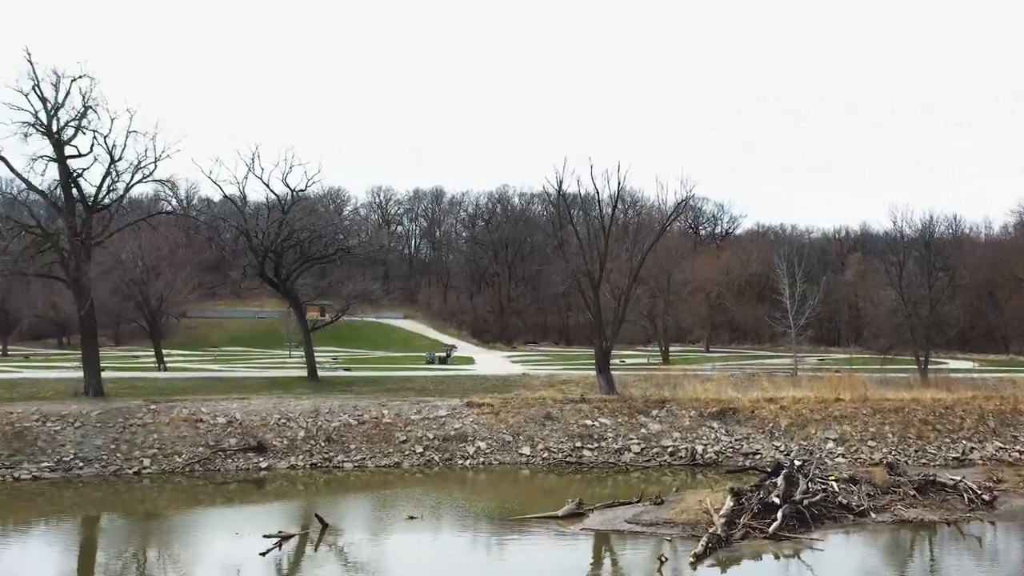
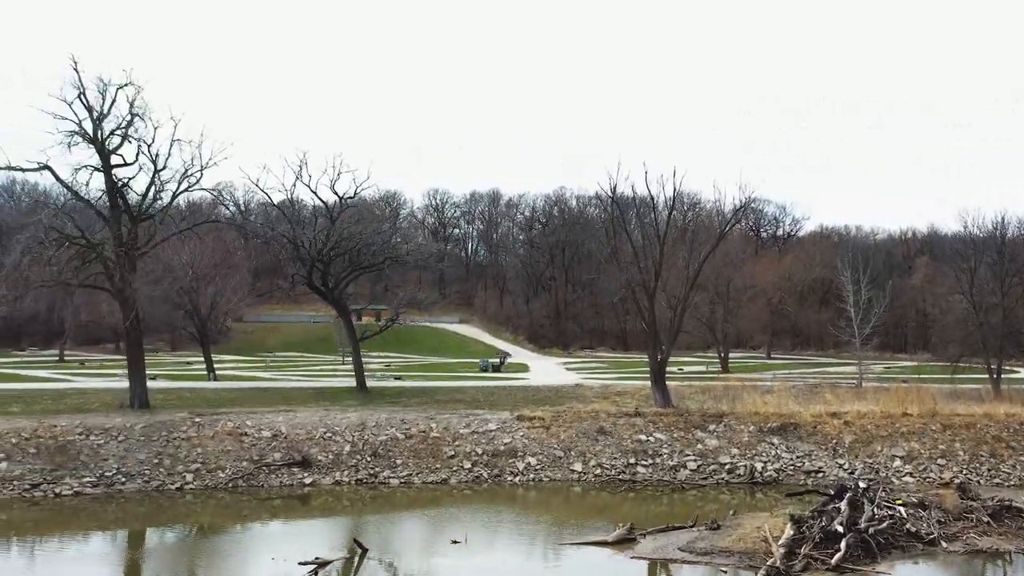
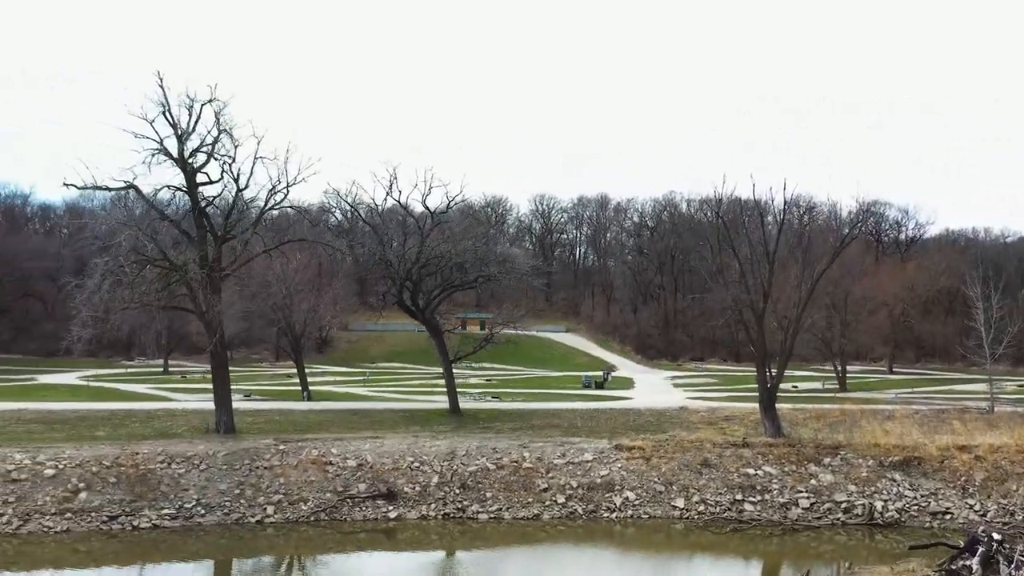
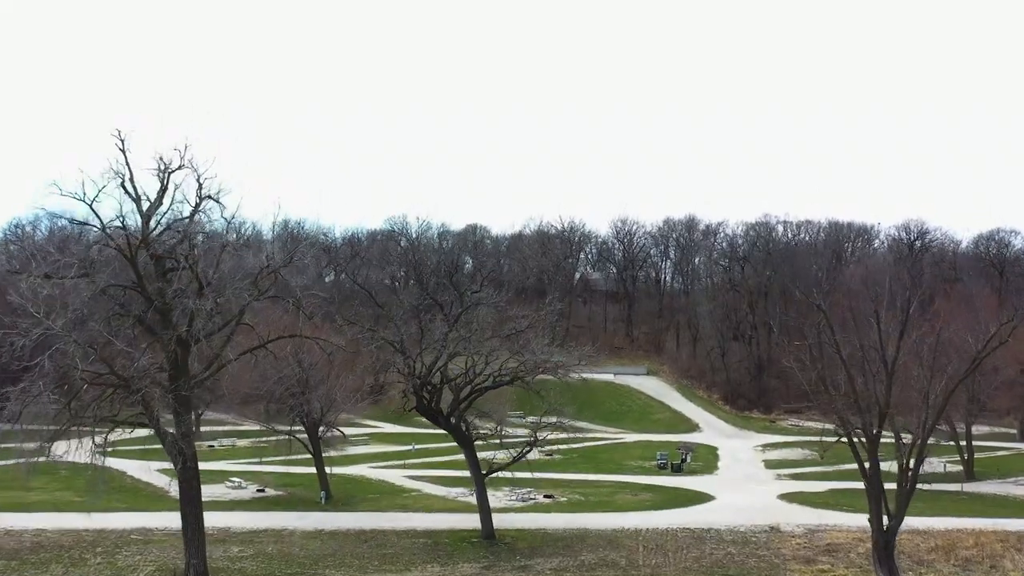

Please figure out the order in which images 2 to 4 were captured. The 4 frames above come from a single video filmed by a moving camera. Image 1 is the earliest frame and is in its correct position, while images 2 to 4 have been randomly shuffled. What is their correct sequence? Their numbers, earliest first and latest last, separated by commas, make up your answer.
2, 3, 4
